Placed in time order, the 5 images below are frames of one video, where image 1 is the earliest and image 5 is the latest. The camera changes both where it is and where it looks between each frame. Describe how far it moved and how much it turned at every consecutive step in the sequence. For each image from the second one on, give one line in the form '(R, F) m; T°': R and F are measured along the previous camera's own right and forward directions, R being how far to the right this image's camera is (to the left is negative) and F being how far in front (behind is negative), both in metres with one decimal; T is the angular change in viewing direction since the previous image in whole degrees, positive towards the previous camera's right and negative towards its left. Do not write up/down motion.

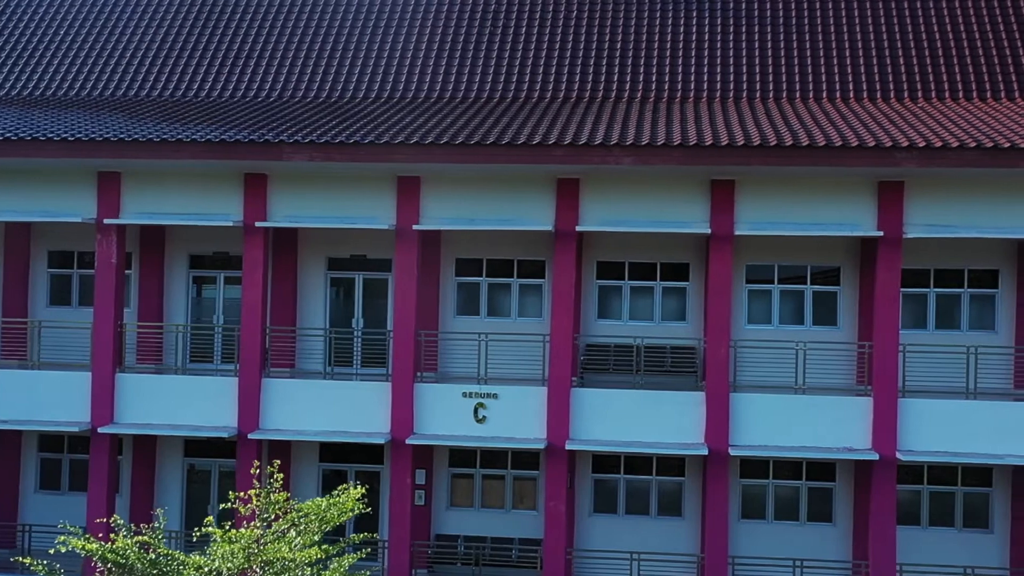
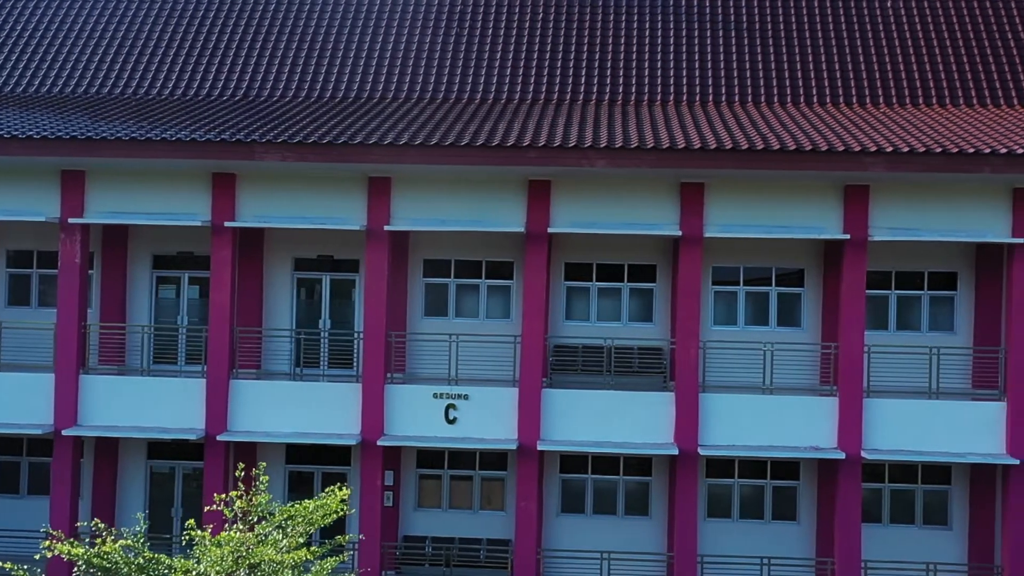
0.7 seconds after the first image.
(-0.1, 0.0) m; +2°
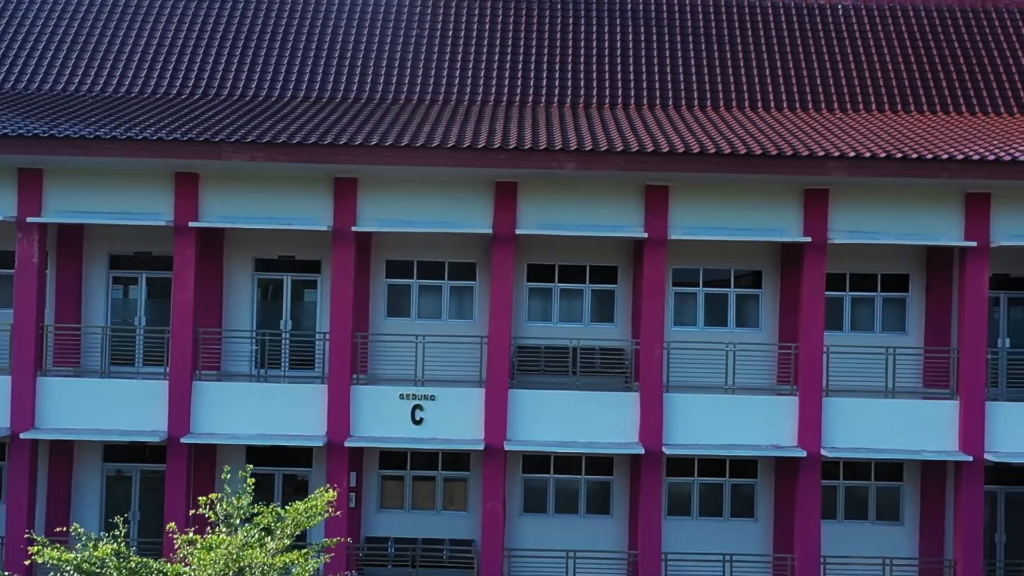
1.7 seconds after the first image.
(-0.3, 0.0) m; +3°
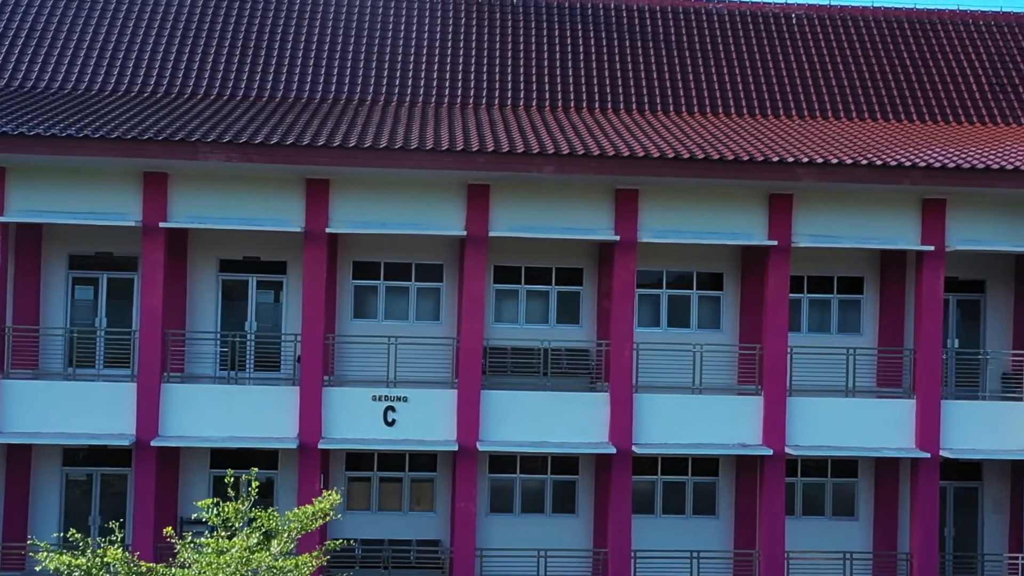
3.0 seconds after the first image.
(-0.4, -0.1) m; +4°
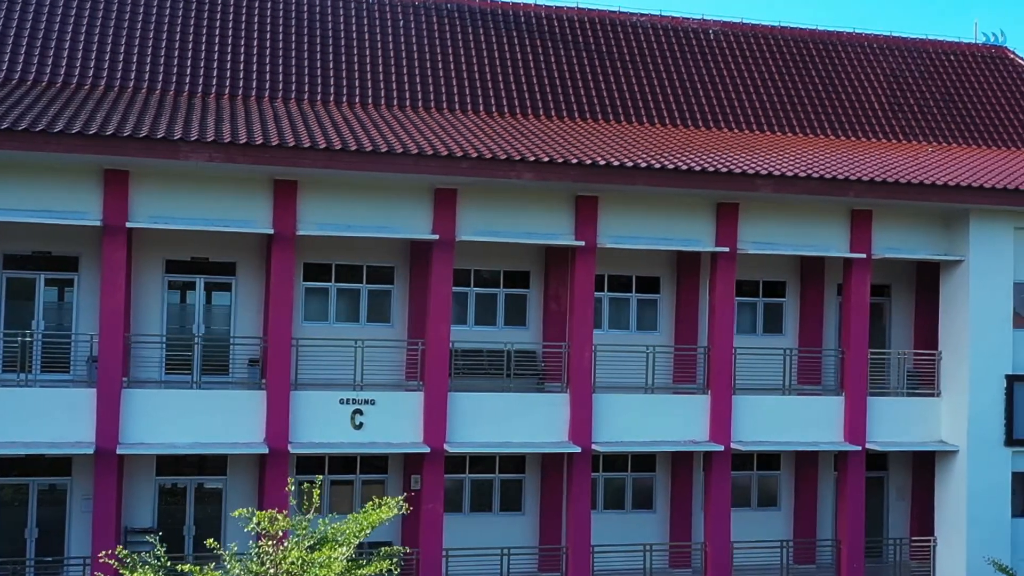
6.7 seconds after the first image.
(-1.2, -0.2) m; +8°
